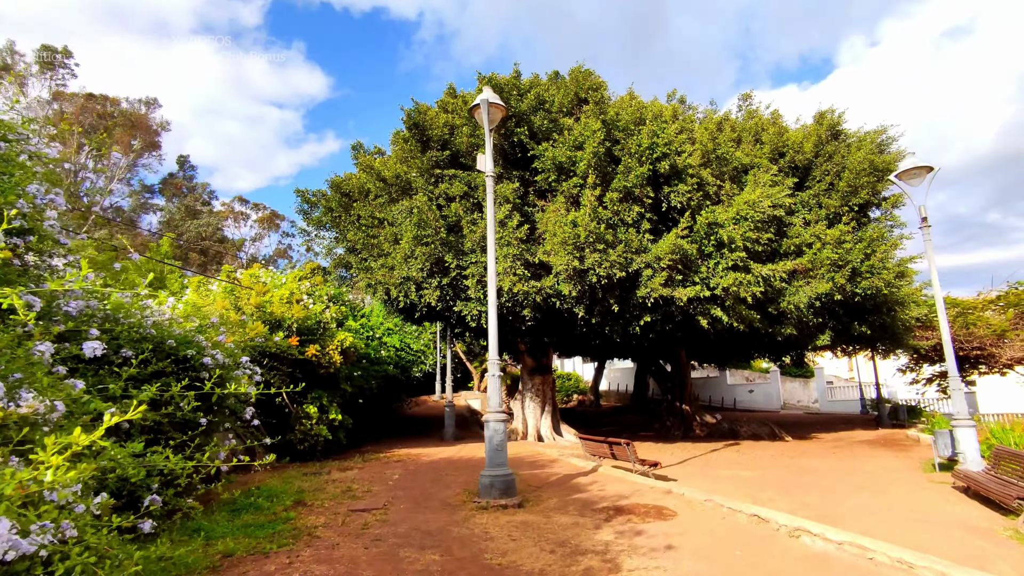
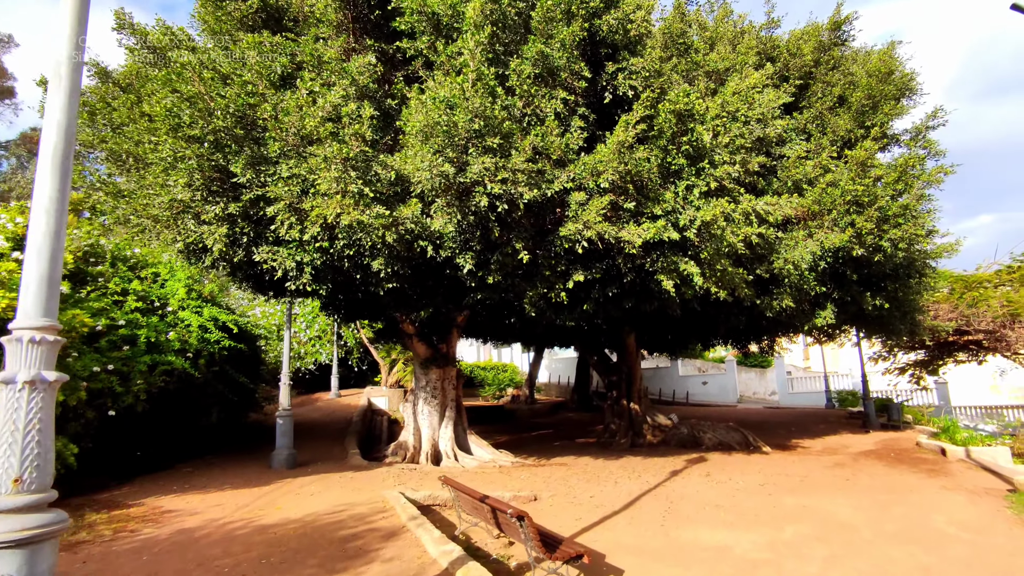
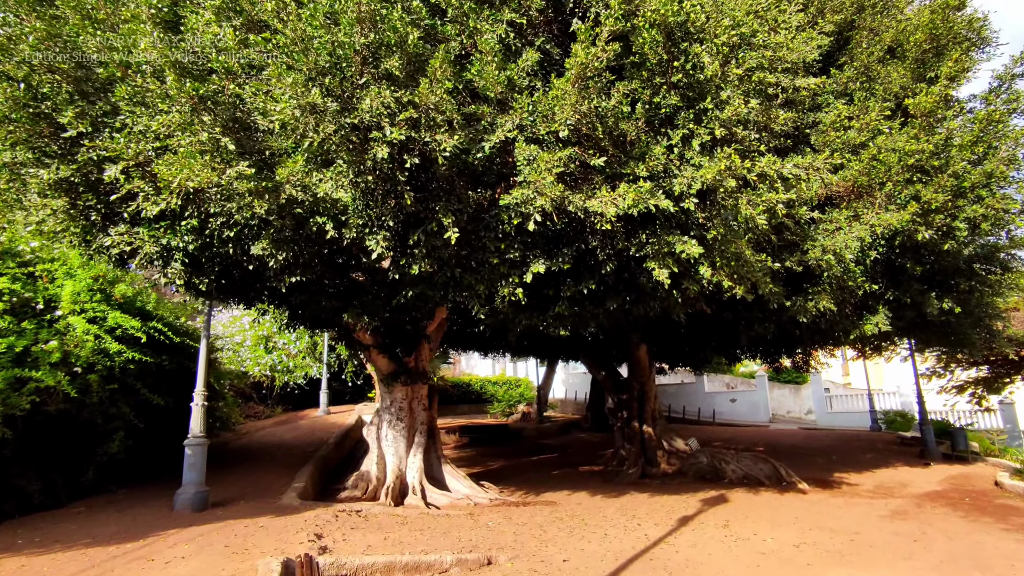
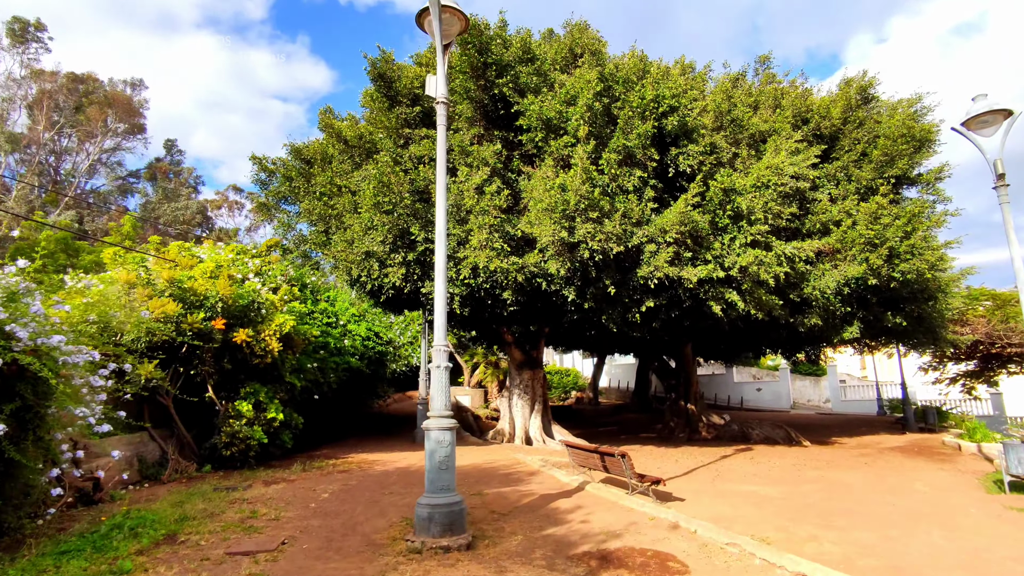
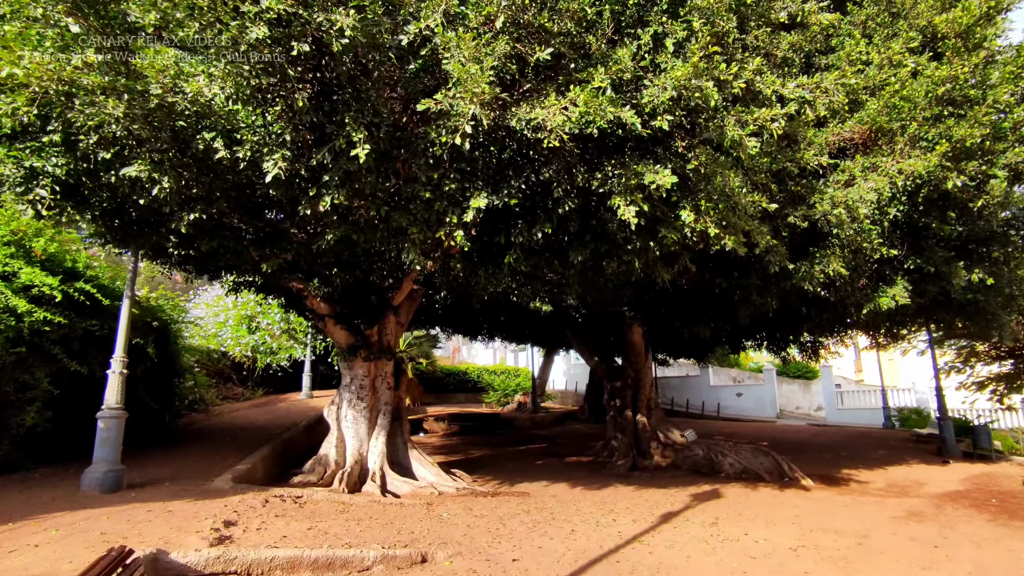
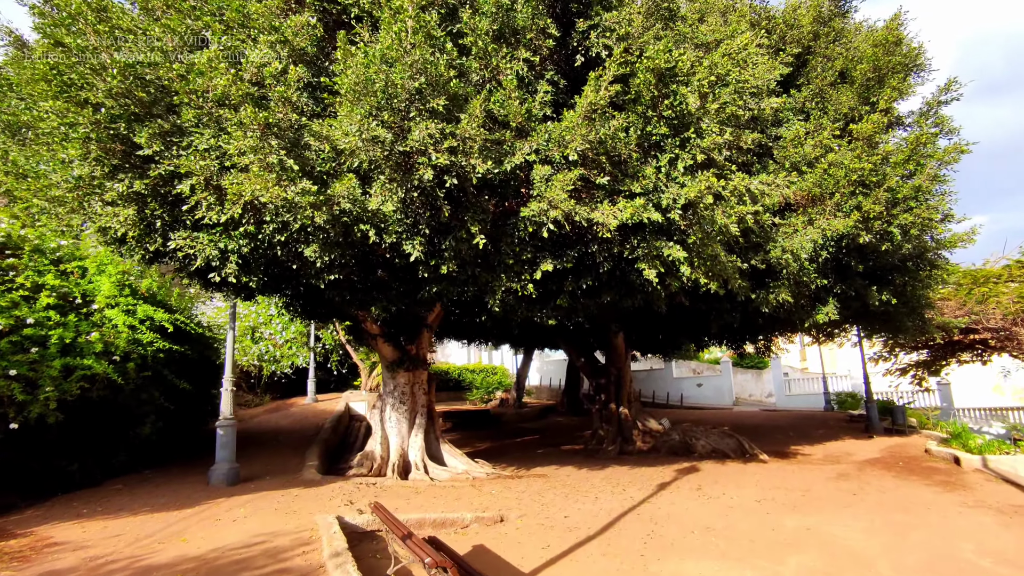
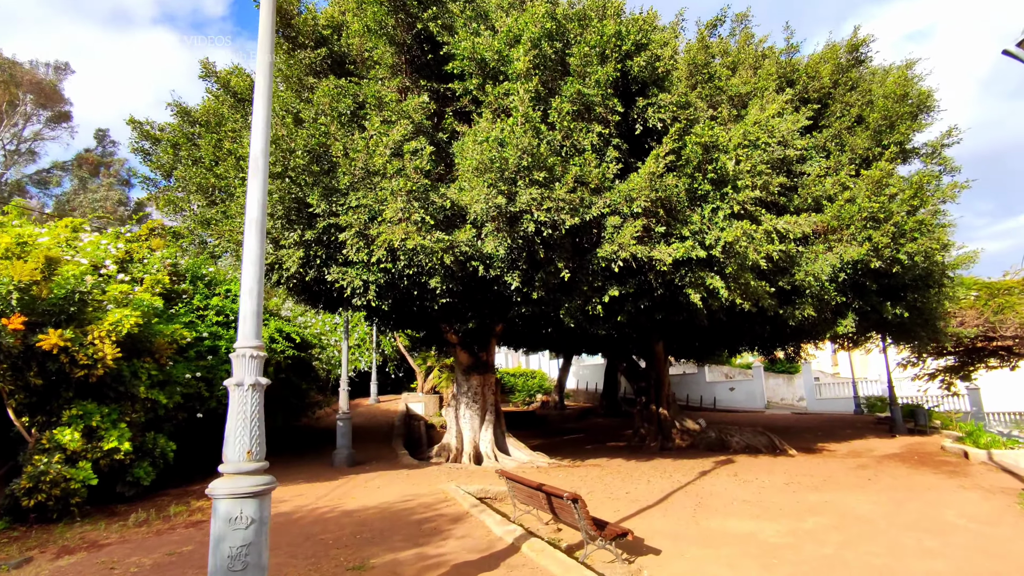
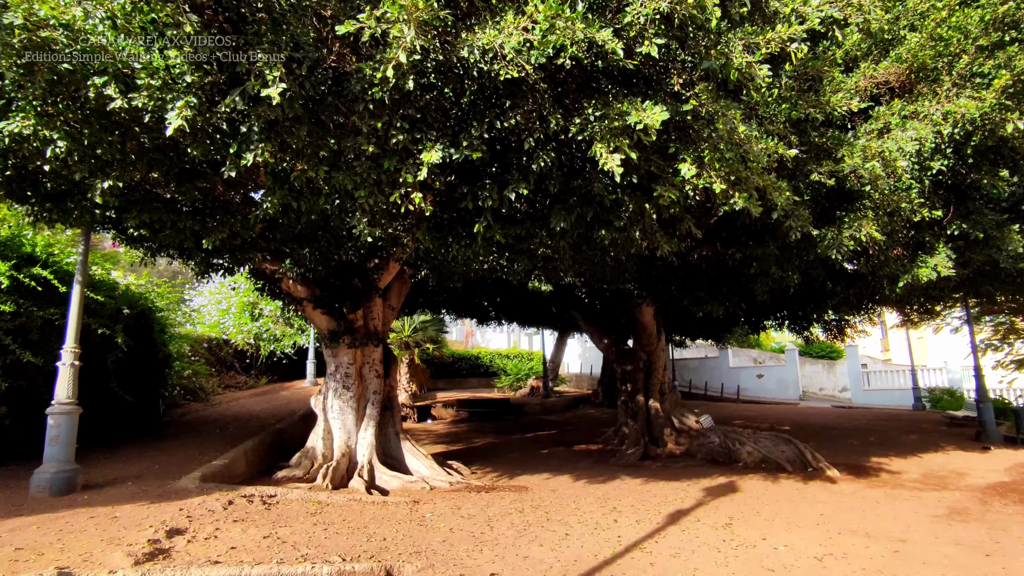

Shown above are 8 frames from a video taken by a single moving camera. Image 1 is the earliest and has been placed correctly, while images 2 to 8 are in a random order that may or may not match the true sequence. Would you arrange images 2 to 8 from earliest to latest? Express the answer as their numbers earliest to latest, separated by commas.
4, 7, 2, 6, 3, 5, 8
